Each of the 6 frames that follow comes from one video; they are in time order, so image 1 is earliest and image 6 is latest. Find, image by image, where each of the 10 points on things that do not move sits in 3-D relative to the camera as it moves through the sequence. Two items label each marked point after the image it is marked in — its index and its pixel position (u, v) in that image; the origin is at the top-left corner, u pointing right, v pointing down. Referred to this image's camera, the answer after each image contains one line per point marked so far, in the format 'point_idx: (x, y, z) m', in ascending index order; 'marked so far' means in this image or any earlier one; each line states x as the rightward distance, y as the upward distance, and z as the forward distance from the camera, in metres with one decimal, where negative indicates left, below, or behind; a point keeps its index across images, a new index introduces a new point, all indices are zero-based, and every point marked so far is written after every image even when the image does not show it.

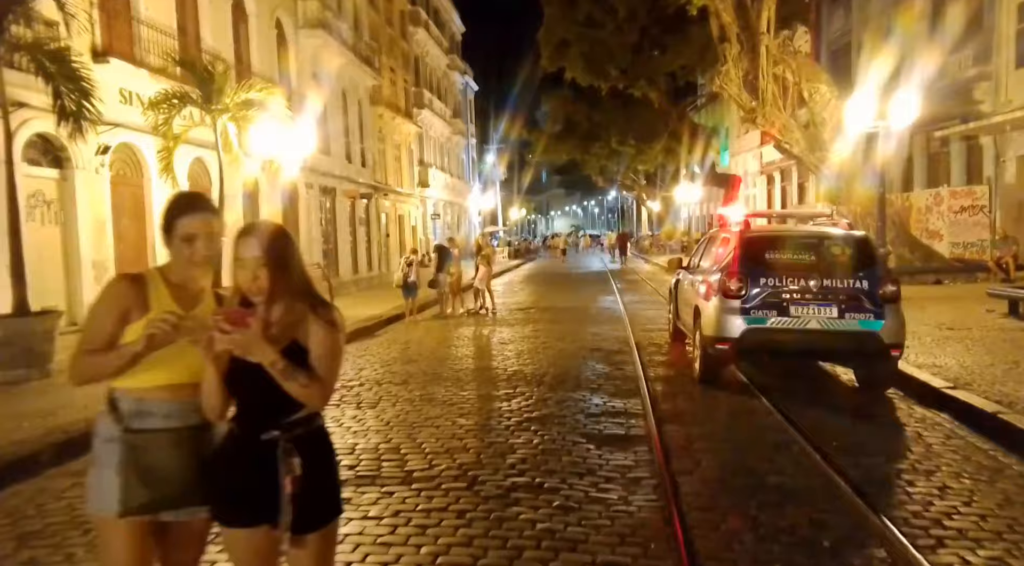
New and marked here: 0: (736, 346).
0: (+2.0, -0.6, +8.0) m
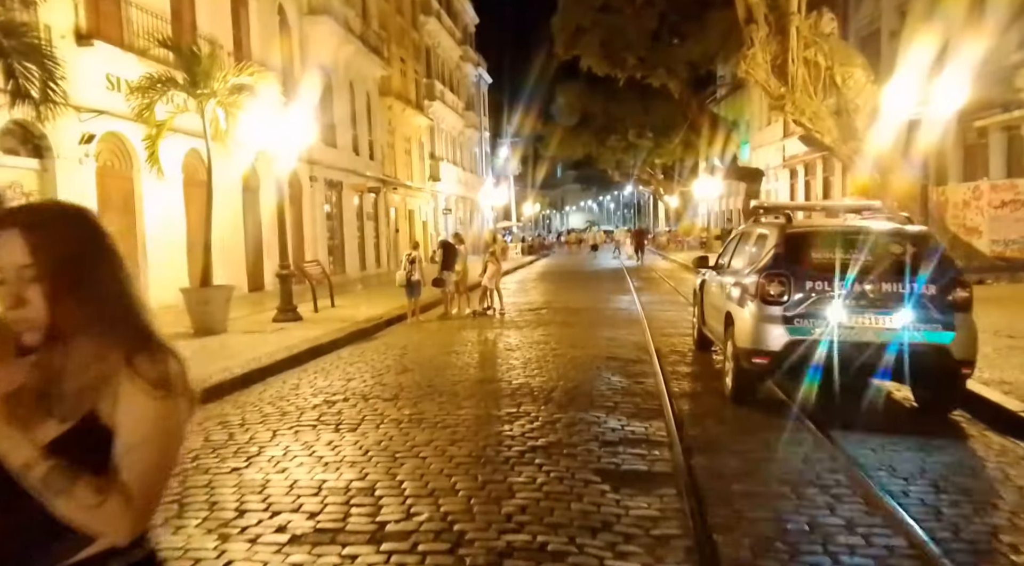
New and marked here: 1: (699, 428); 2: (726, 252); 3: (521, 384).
0: (+2.1, -0.6, +6.9) m
1: (+1.4, -1.1, +6.8) m
2: (+2.4, +0.3, +9.7) m
3: (+0.1, -1.0, +8.6) m
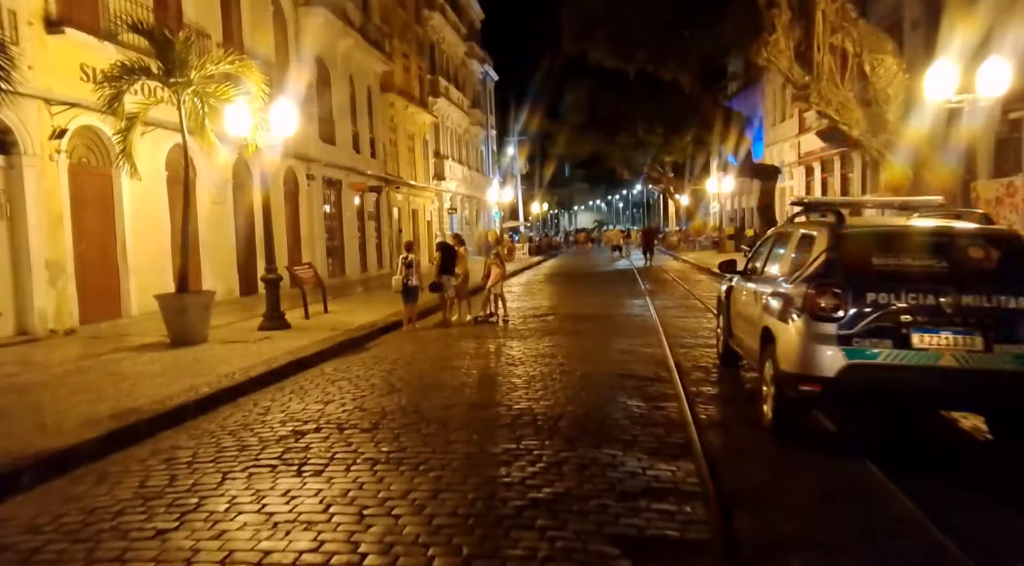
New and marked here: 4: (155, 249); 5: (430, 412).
0: (+2.0, -0.7, +5.7) m
1: (+1.4, -1.2, +5.6) m
2: (+2.4, +0.3, +8.5) m
3: (+0.1, -1.1, +7.4) m
4: (-6.8, +0.6, +17.0) m
5: (-0.7, -1.1, +7.4) m
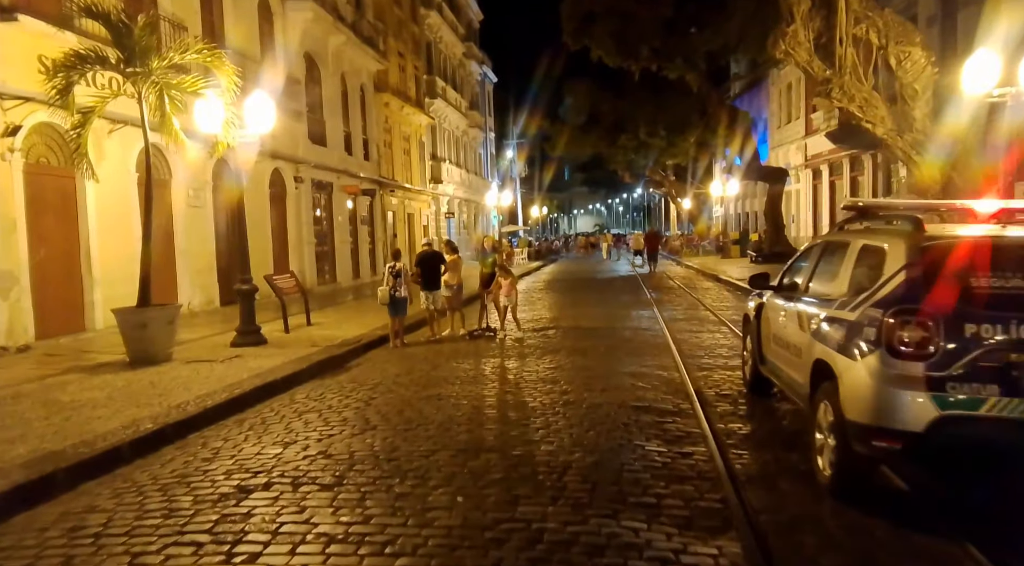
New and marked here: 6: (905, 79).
0: (+2.0, -0.8, +4.4) m
1: (+1.4, -1.3, +4.3) m
2: (+2.3, +0.1, +7.2) m
3: (0.0, -1.2, +6.2) m
4: (-6.9, +0.5, +15.7) m
5: (-0.7, -1.2, +6.1) m
6: (+6.7, +3.5, +15.1) m
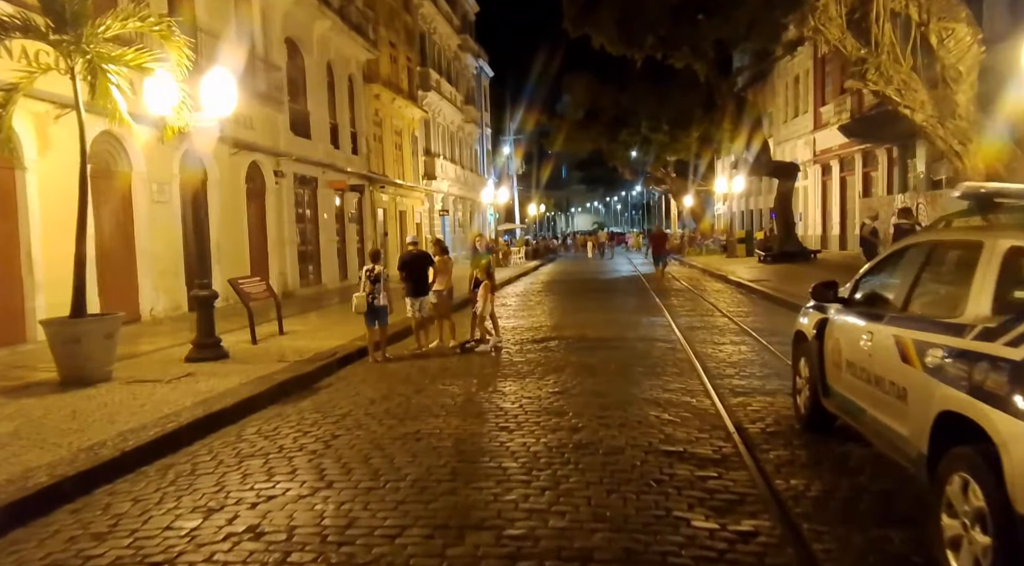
0: (+2.0, -0.9, +2.8) m
1: (+1.4, -1.4, +2.6) m
2: (+2.3, 0.0, +5.5) m
3: (0.0, -1.3, +4.5) m
4: (-6.9, +0.4, +14.0) m
5: (-0.7, -1.3, +4.4) m
6: (+6.7, +3.4, +13.4) m
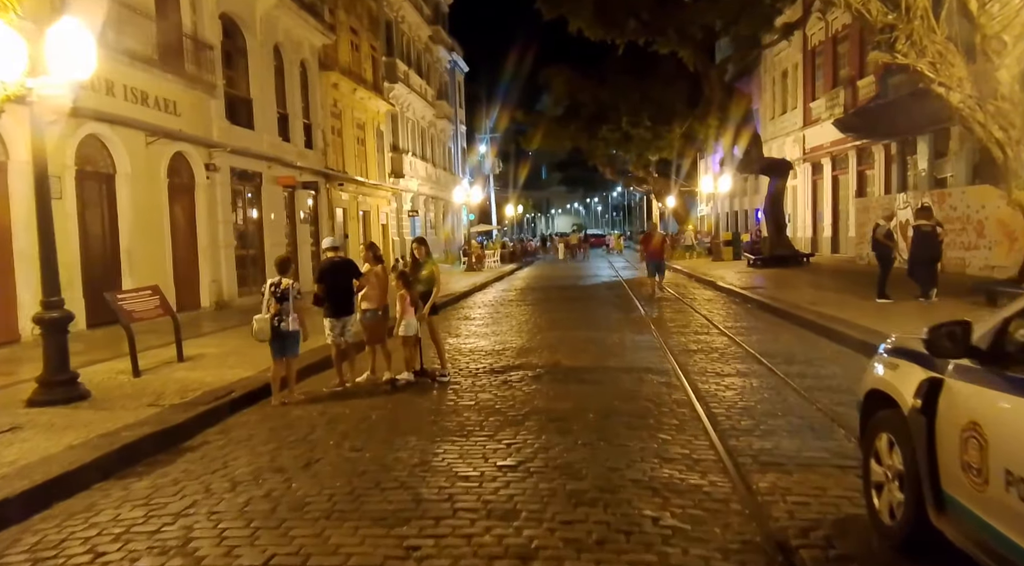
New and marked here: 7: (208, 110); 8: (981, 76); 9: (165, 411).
0: (+1.7, -1.1, +0.2) m
1: (+1.0, -1.6, 0.0) m
2: (+1.9, -0.1, +3.0) m
3: (-0.3, -1.5, +1.8) m
4: (-7.5, +0.2, +11.2) m
5: (-1.1, -1.5, +1.8) m
6: (+6.1, +3.2, +10.9) m
7: (-6.7, +3.8, +19.6) m
8: (+6.0, +2.7, +11.2) m
9: (-3.2, -1.2, +8.2) m
